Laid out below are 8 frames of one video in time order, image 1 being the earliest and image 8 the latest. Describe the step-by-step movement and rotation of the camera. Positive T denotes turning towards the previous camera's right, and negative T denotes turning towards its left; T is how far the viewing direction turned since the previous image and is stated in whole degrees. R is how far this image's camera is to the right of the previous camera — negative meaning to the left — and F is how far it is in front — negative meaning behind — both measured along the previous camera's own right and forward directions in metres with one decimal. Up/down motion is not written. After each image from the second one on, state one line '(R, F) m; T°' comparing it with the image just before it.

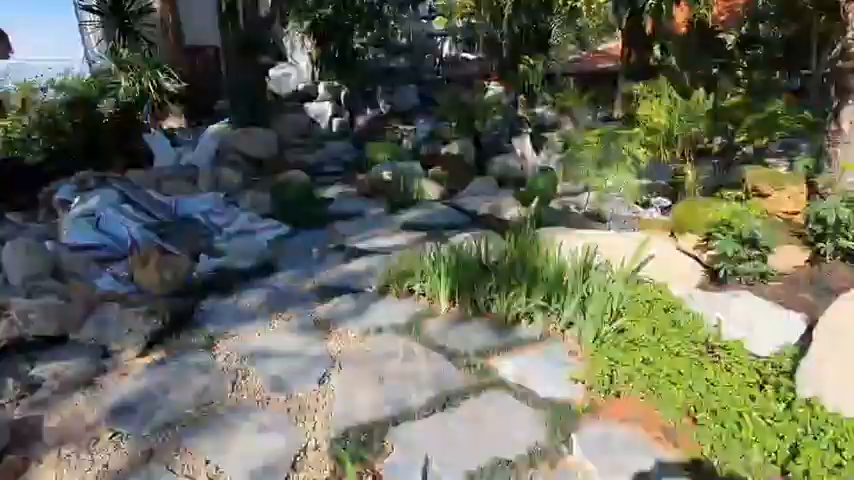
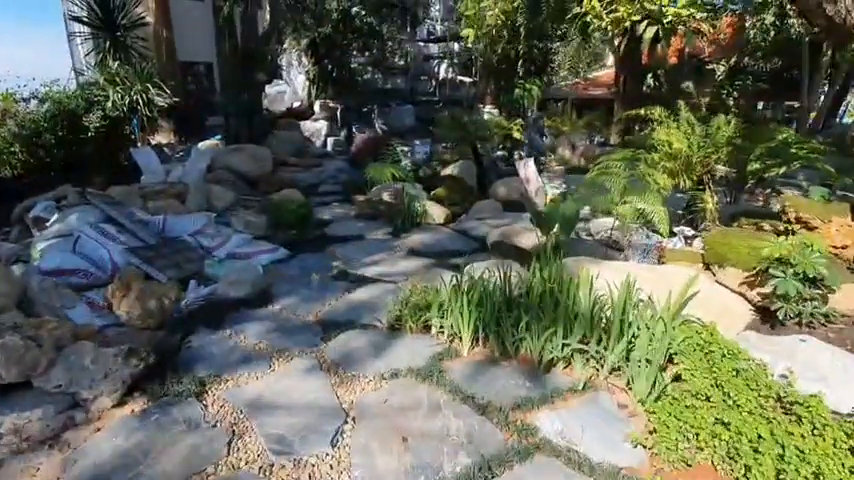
(-0.2, +0.3) m; +2°
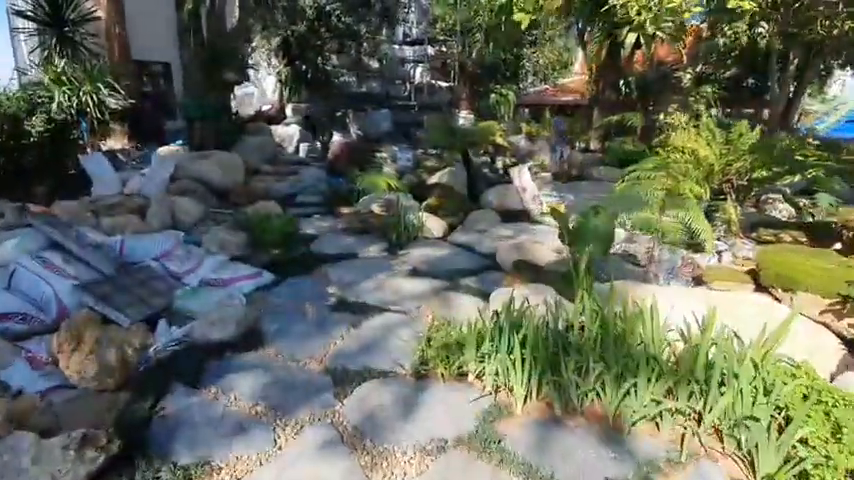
(-0.4, +0.5) m; +4°
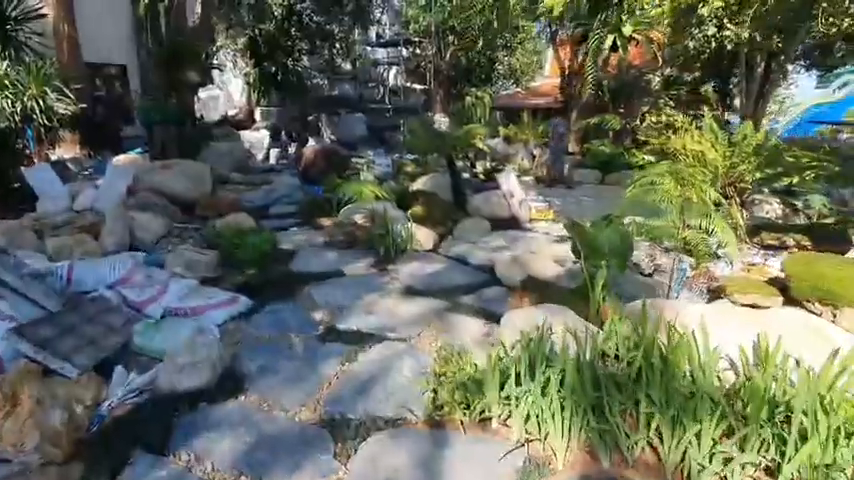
(-0.2, +0.4) m; +4°
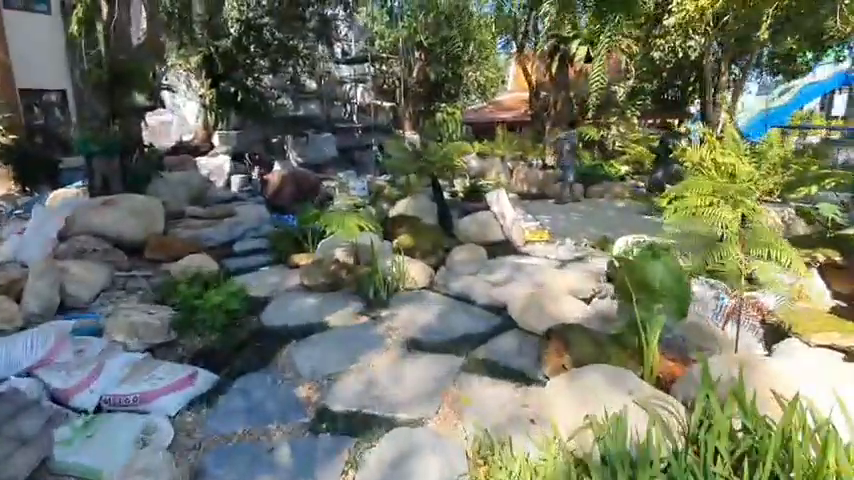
(-0.2, +0.7) m; +4°
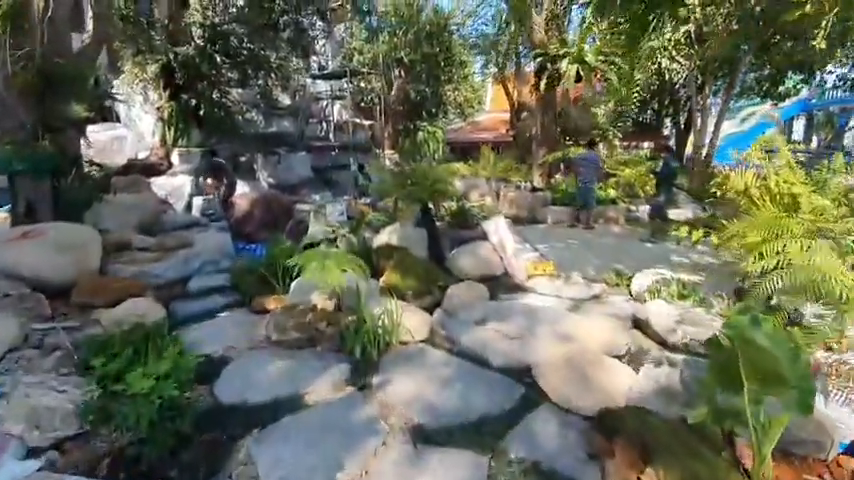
(-0.2, +0.8) m; +3°
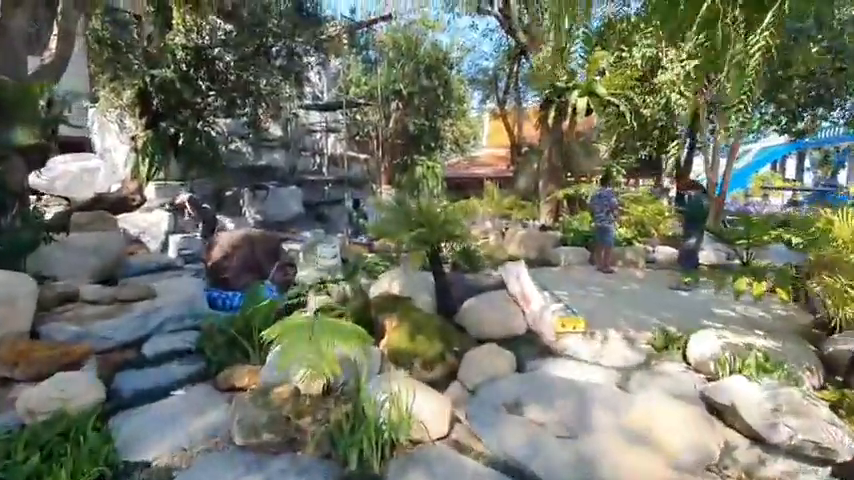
(-0.2, +0.8) m; +1°
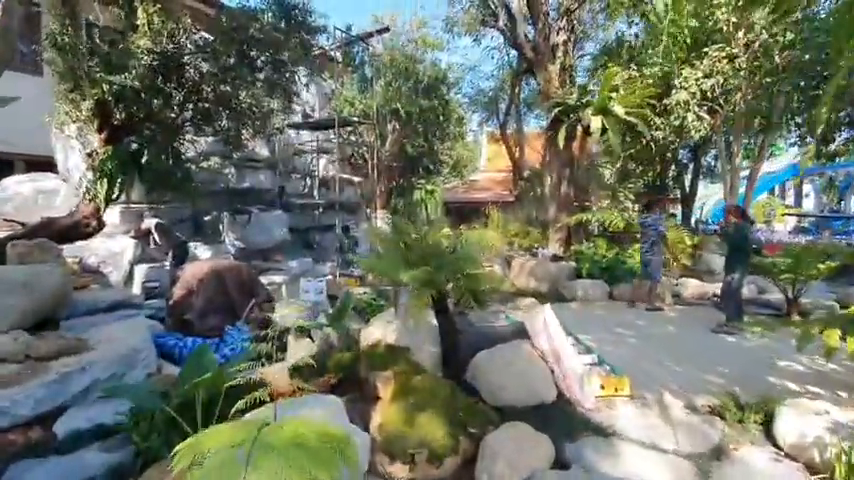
(-0.1, +0.9) m; +1°
